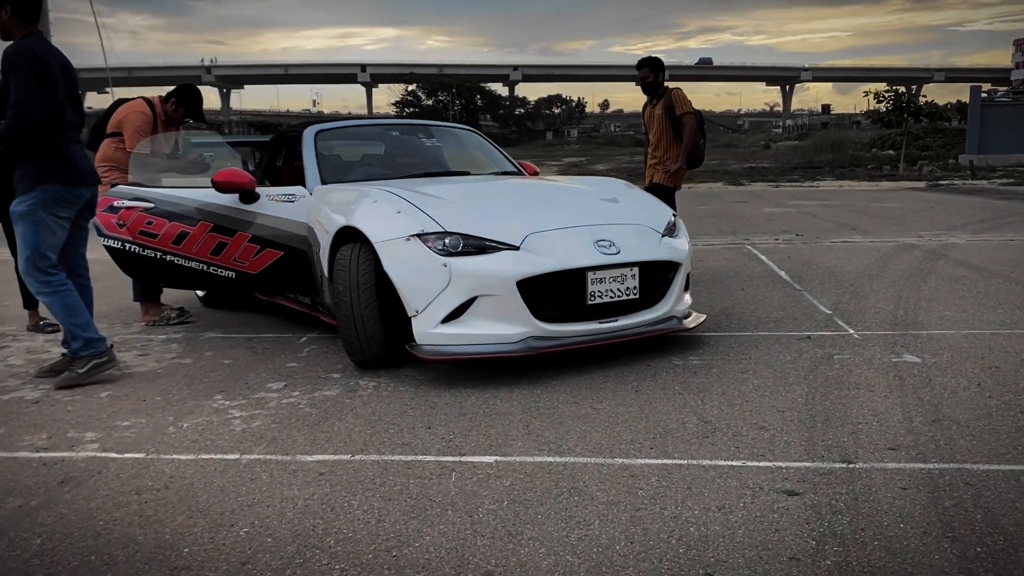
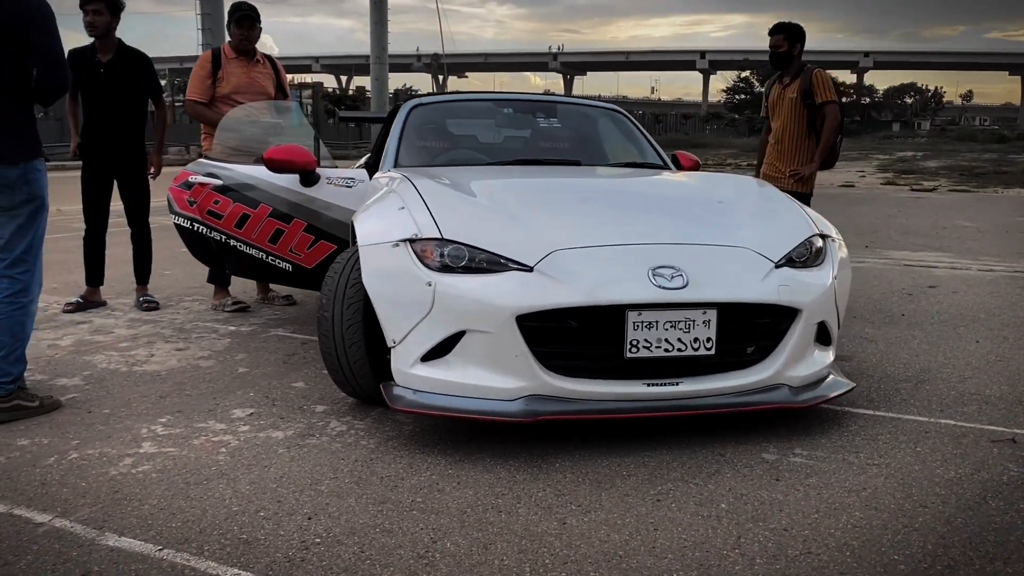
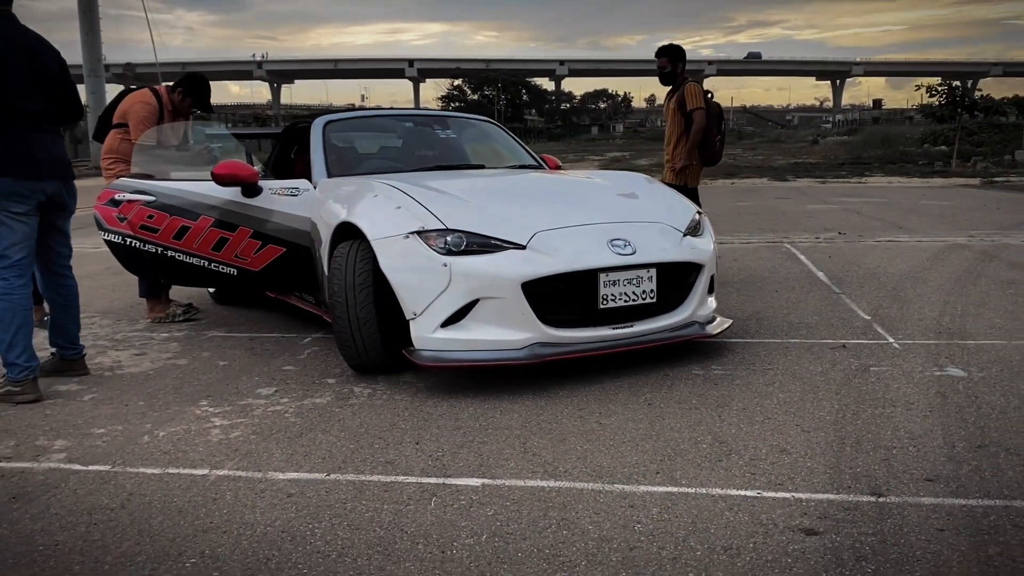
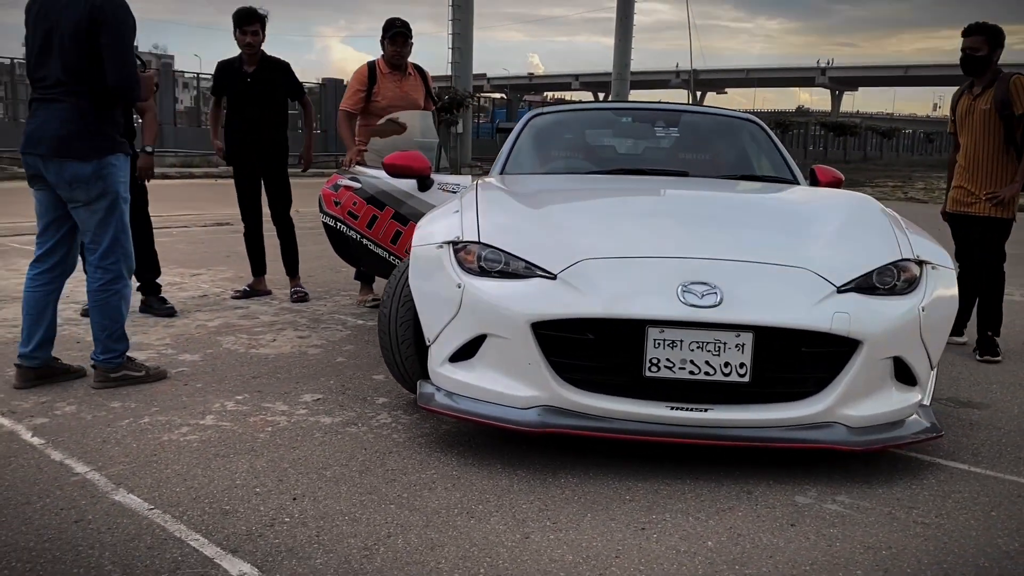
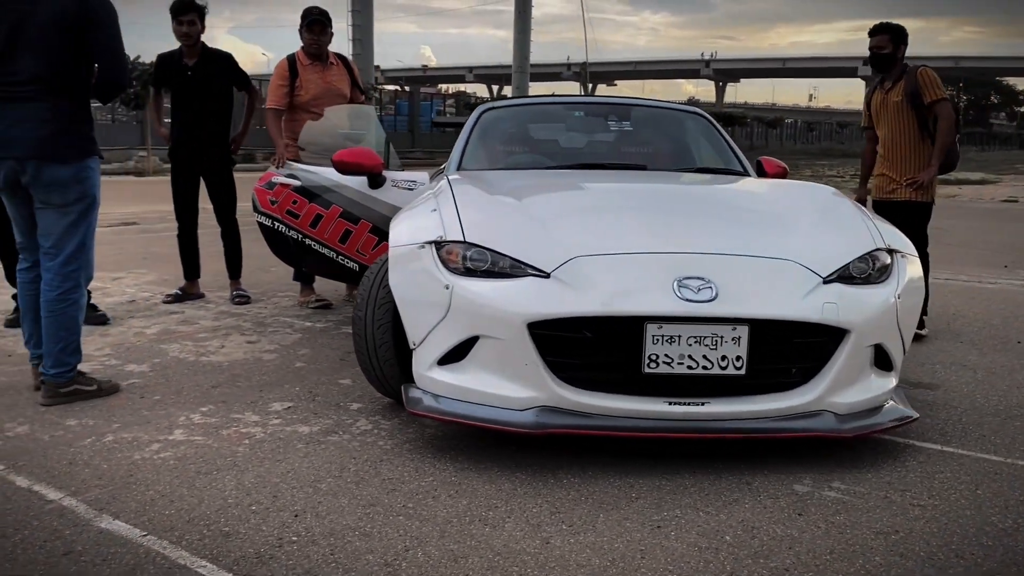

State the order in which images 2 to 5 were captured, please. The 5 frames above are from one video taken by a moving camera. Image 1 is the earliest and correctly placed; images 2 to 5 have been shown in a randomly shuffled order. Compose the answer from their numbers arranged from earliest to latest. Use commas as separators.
3, 2, 5, 4
